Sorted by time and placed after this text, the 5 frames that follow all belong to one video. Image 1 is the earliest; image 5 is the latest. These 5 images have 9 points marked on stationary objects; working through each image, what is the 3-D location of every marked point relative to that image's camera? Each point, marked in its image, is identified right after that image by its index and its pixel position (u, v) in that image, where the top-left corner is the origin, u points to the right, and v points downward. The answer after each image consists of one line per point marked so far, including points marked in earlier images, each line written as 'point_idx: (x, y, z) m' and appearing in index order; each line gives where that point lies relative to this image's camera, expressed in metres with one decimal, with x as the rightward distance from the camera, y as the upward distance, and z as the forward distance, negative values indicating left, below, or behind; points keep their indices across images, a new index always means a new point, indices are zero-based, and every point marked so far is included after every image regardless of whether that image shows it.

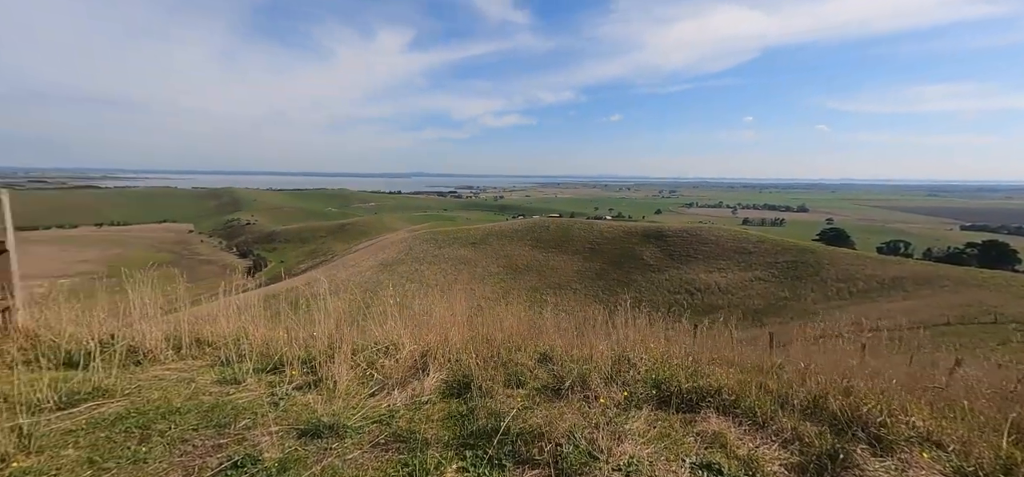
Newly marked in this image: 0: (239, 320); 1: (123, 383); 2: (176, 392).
0: (-3.3, -1.0, +5.8) m
1: (-2.7, -1.0, +3.4) m
2: (-2.2, -1.0, +3.2) m
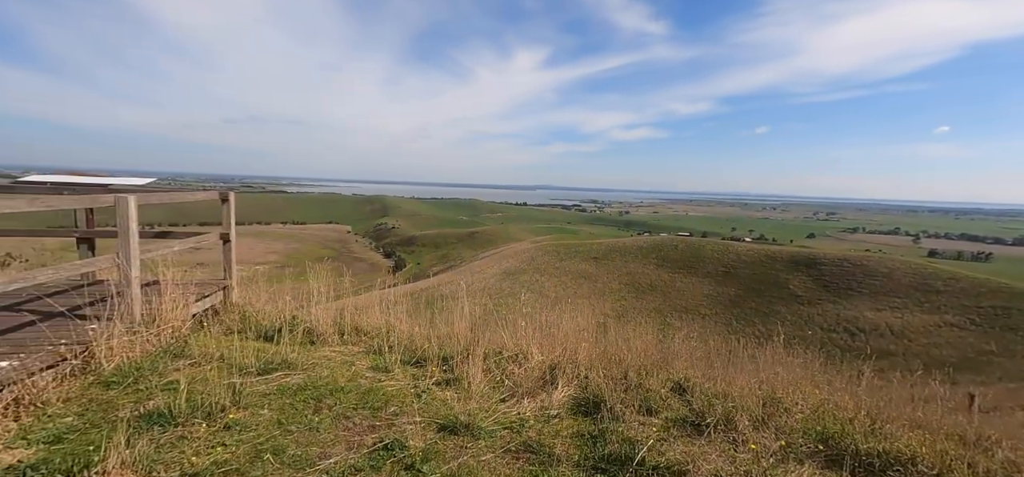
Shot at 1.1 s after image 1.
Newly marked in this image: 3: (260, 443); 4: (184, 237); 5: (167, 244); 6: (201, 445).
0: (-1.6, -1.0, +6.5) m
1: (-1.7, -1.0, +4.0) m
2: (-1.3, -1.0, +3.7) m
3: (-1.2, -1.0, +2.4) m
4: (-4.4, 0.0, +6.5) m
5: (-4.0, -0.1, +5.6) m
6: (-1.5, -1.0, +2.4) m
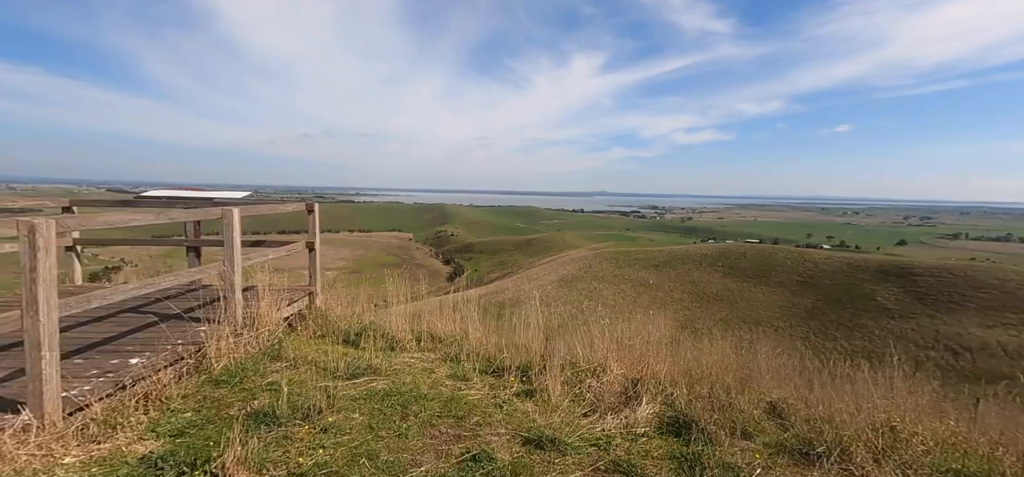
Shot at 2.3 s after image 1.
0: (-0.6, -1.2, +6.6) m
1: (-1.1, -1.1, +4.2) m
2: (-0.7, -1.1, +3.8) m
3: (-0.8, -1.1, +2.5) m
4: (-3.4, -0.1, +7.0) m
5: (-3.1, -0.2, +6.1) m
6: (-1.1, -1.1, +2.5) m
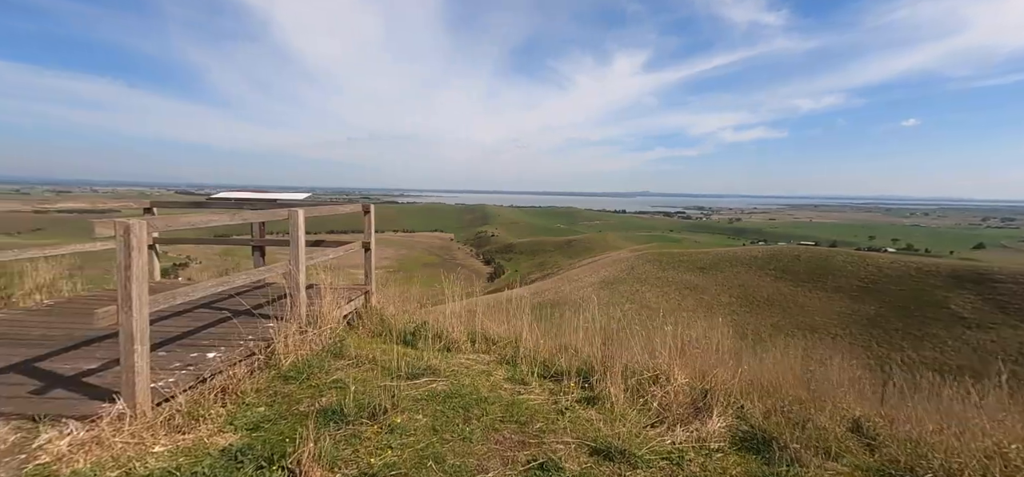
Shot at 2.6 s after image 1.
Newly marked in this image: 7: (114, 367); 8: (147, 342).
0: (+0.1, -1.2, +6.6) m
1: (-0.6, -1.1, +4.2) m
2: (-0.2, -1.1, +3.8) m
3: (-0.5, -1.1, +2.5) m
4: (-2.6, -0.1, +7.2) m
5: (-2.4, -0.2, +6.3) m
6: (-0.7, -1.1, +2.5) m
7: (-3.1, -1.0, +3.8) m
8: (-2.3, -0.7, +3.1) m
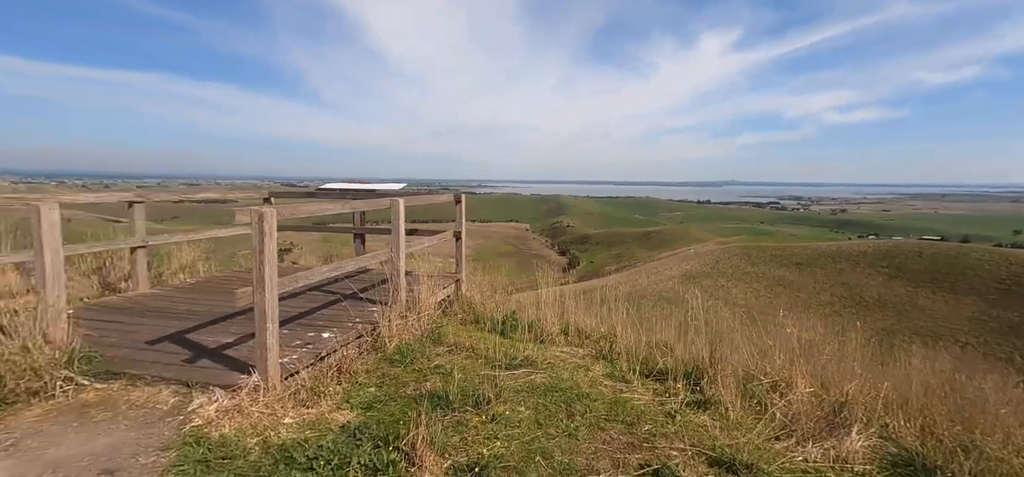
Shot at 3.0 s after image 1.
0: (+1.3, -1.1, +6.4) m
1: (+0.2, -1.0, +4.2) m
2: (+0.5, -1.0, +3.7) m
3: (+0.1, -1.0, +2.5) m
4: (-1.2, +0.1, +7.4) m
5: (-1.2, 0.0, +6.5) m
6: (-0.2, -1.0, +2.6) m
7: (-2.3, -0.9, +4.2) m
8: (-1.6, -0.6, +3.3) m
